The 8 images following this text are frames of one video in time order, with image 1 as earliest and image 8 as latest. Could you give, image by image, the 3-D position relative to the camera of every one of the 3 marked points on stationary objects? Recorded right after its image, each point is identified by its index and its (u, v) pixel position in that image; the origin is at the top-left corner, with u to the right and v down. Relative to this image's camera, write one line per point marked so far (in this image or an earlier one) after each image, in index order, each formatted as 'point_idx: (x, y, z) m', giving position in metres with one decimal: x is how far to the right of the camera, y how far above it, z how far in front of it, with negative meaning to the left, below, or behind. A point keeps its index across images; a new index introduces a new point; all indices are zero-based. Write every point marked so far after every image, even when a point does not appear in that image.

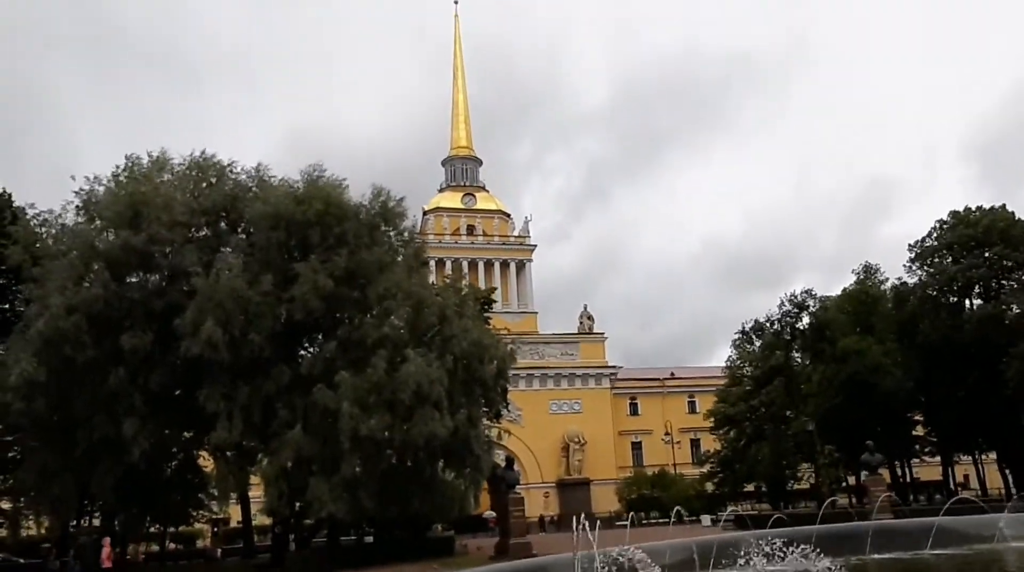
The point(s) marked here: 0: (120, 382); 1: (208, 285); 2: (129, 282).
0: (-10.7, -2.6, +19.6) m
1: (-7.9, 0.0, +19.0) m
2: (-10.7, +0.1, +20.3) m
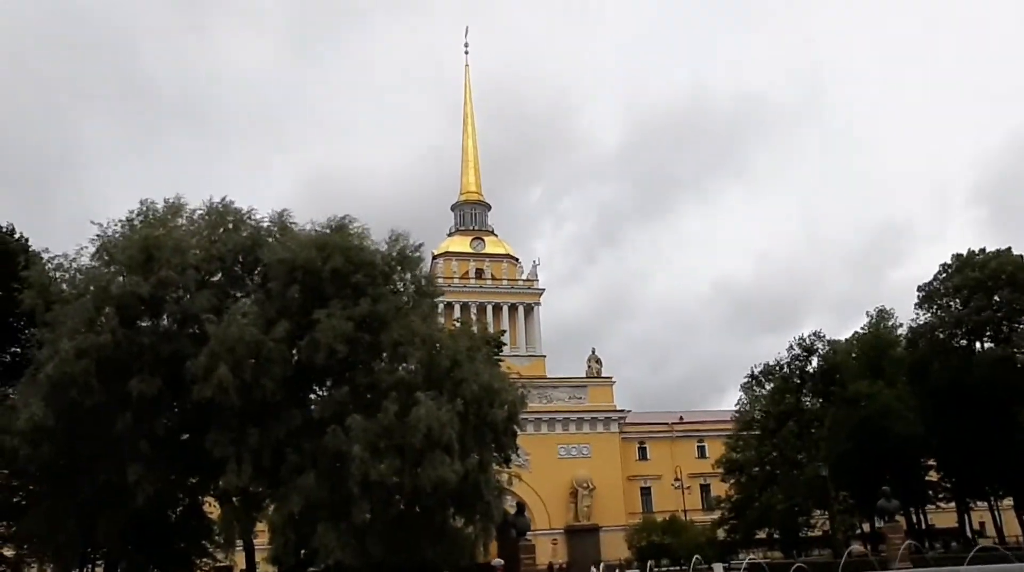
0: (-10.5, -3.8, +19.6) m
1: (-7.7, -1.2, +19.1) m
2: (-10.5, -1.1, +20.4) m
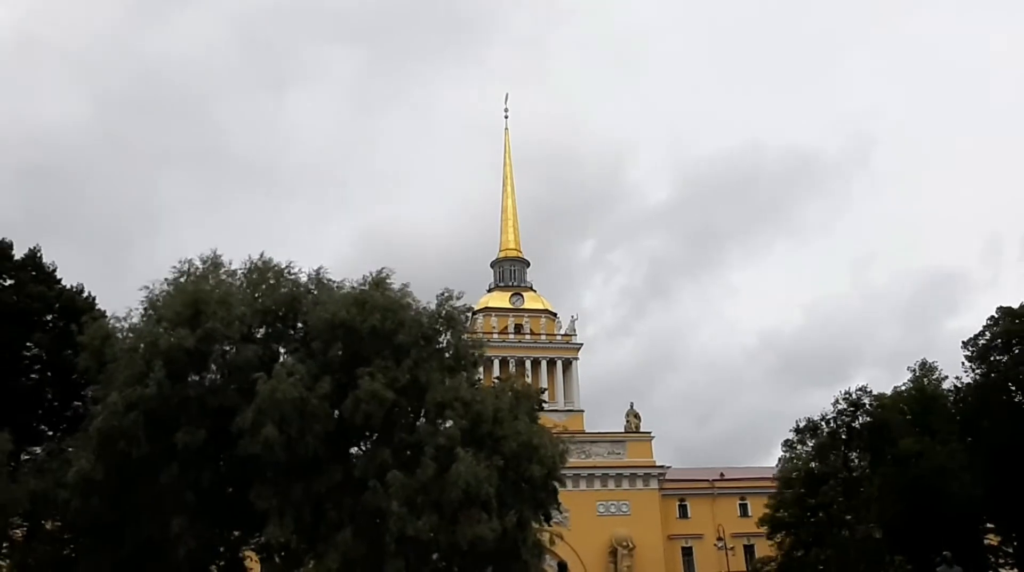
0: (-9.4, -5.3, +20.0) m
1: (-6.7, -2.7, +19.5) m
2: (-9.4, -2.7, +21.0) m
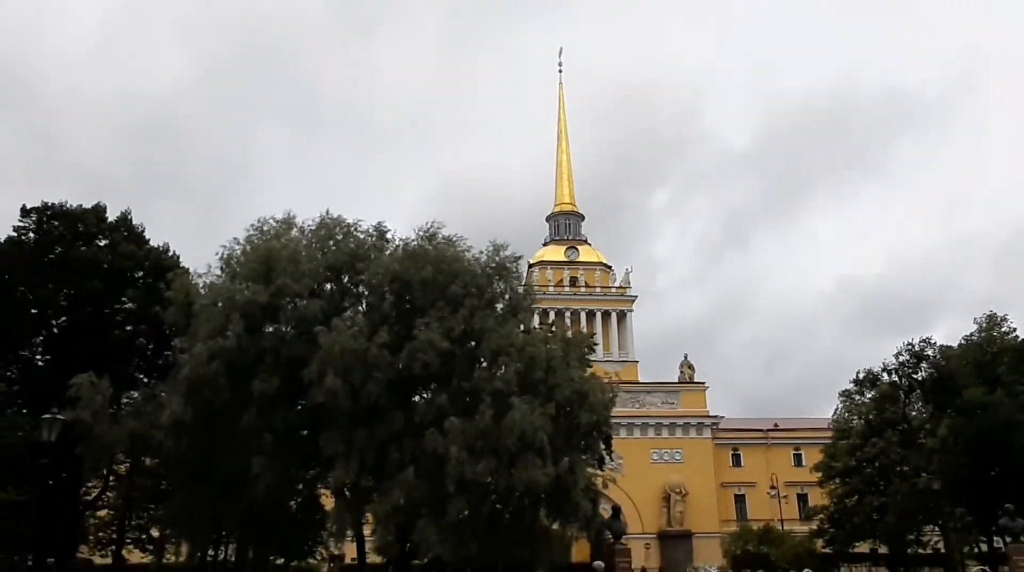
0: (-7.8, -4.0, +21.6) m
1: (-5.2, -1.4, +20.8) m
2: (-7.8, -1.4, +22.5) m
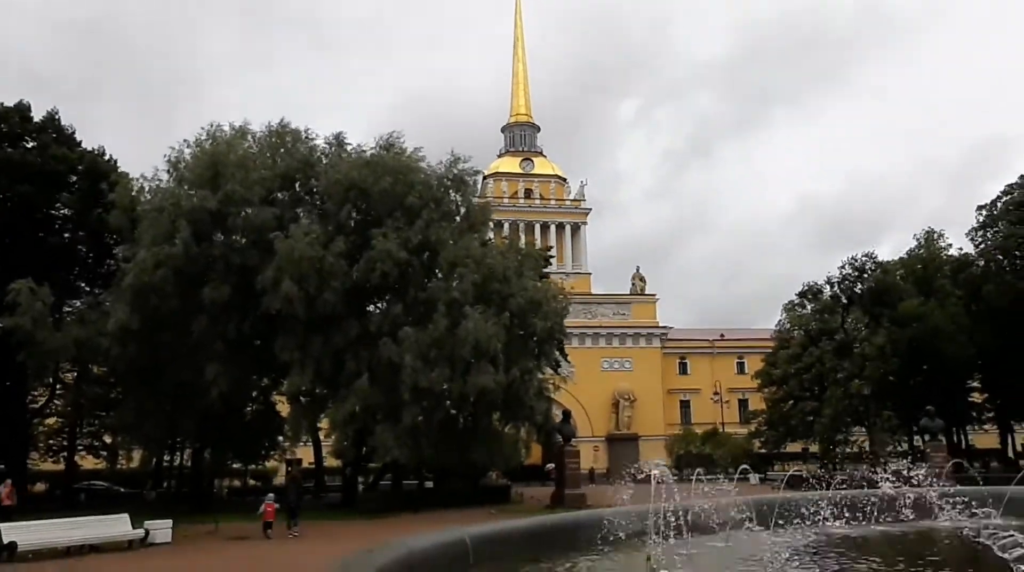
0: (-9.2, -1.3, +21.5) m
1: (-6.5, +1.2, +20.5) m
2: (-9.1, +1.4, +22.0) m
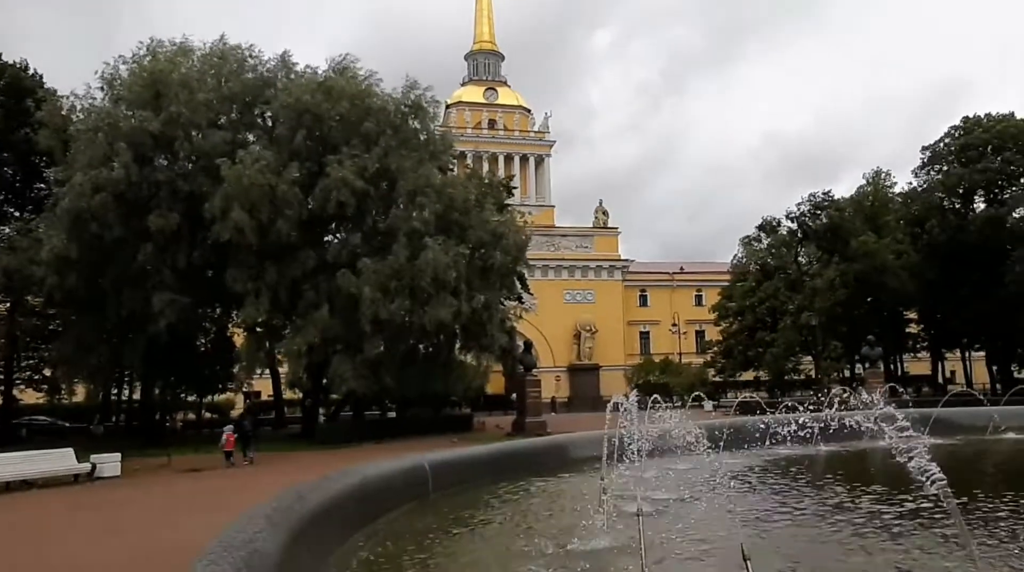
0: (-10.2, +0.7, +20.6) m
1: (-7.4, +3.1, +19.6) m
2: (-10.1, +3.5, +20.9) m
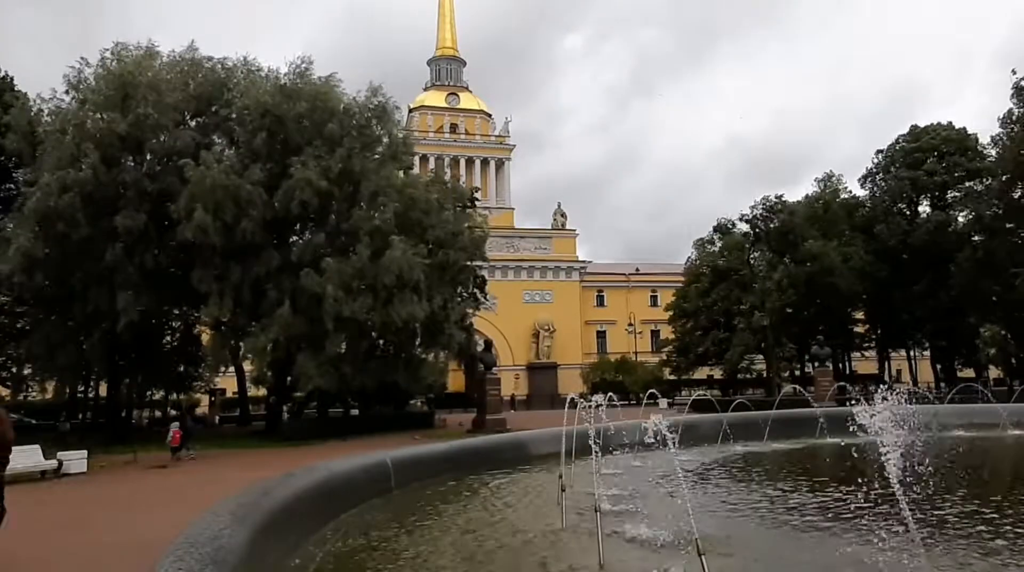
0: (-11.4, +0.7, +21.0) m
1: (-8.6, +3.1, +20.1) m
2: (-11.4, +3.5, +21.3) m
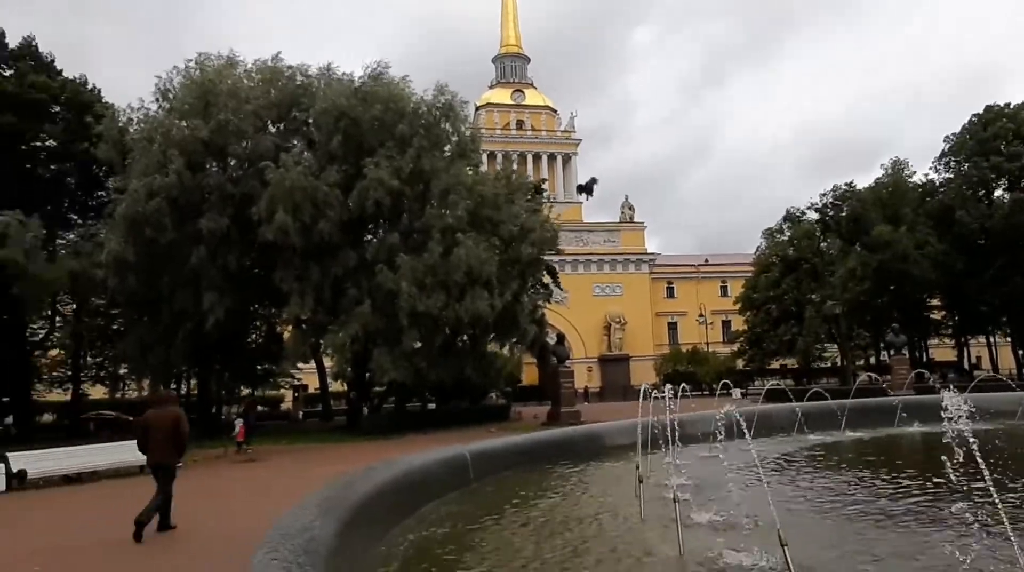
0: (-9.3, +0.7, +21.9) m
1: (-6.5, +3.1, +20.8) m
2: (-9.3, +3.5, +22.2) m
